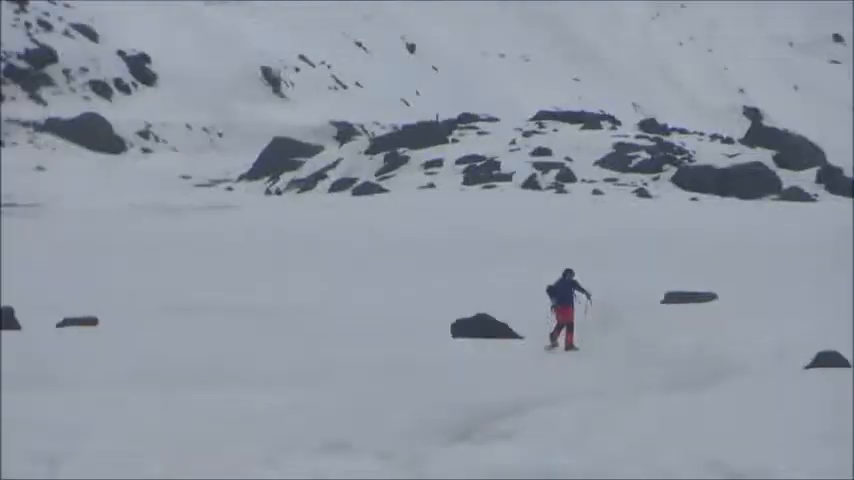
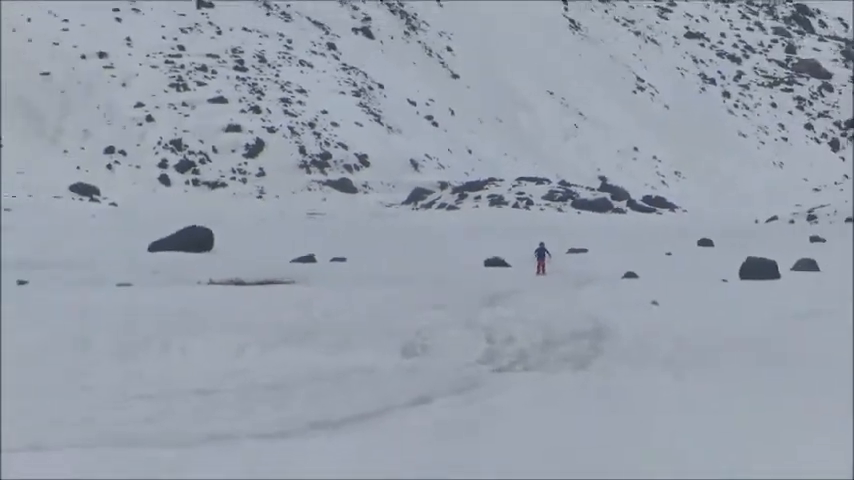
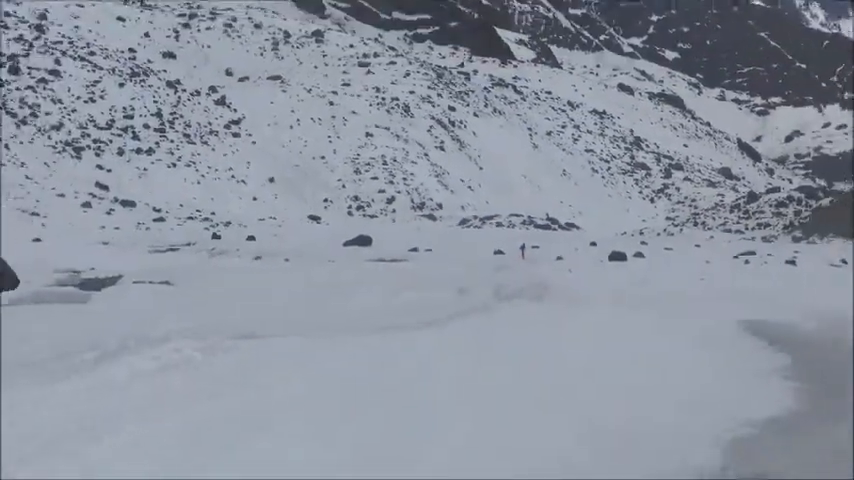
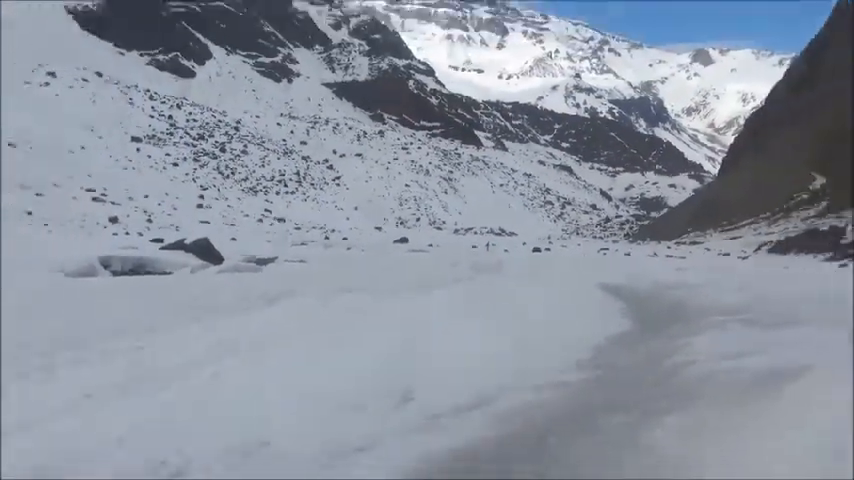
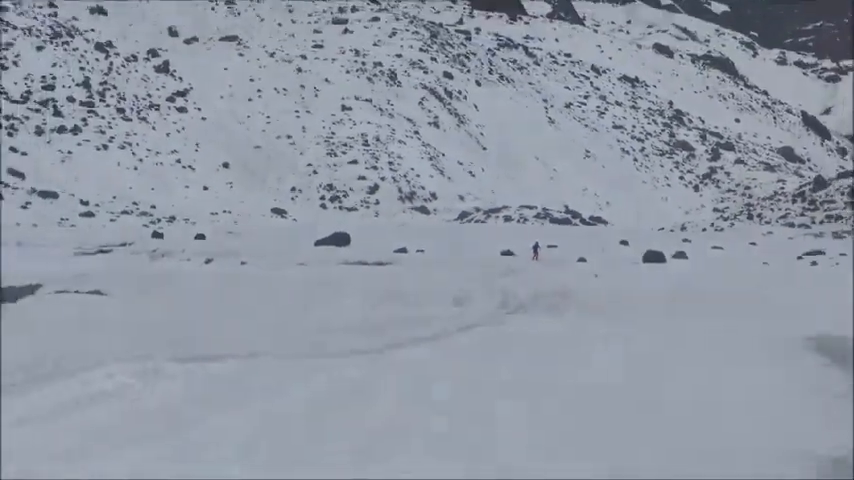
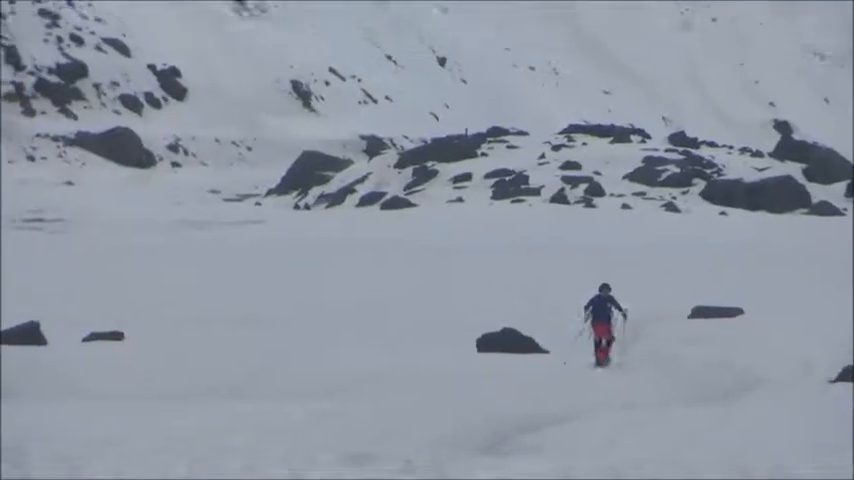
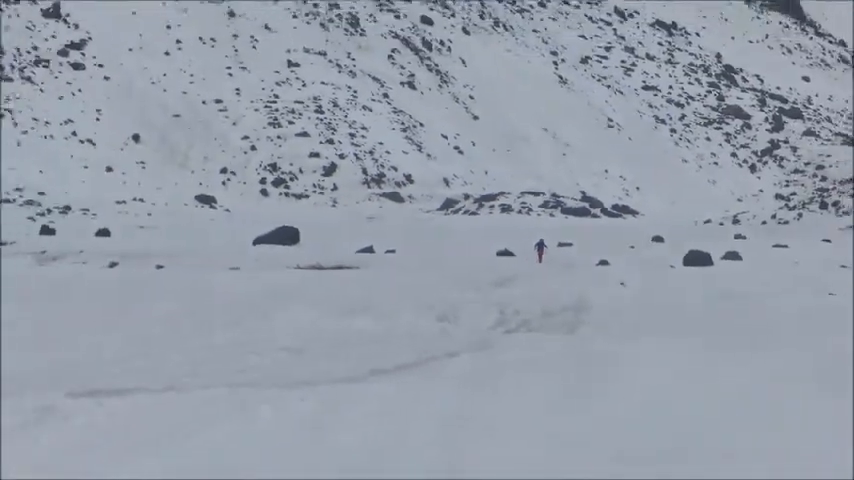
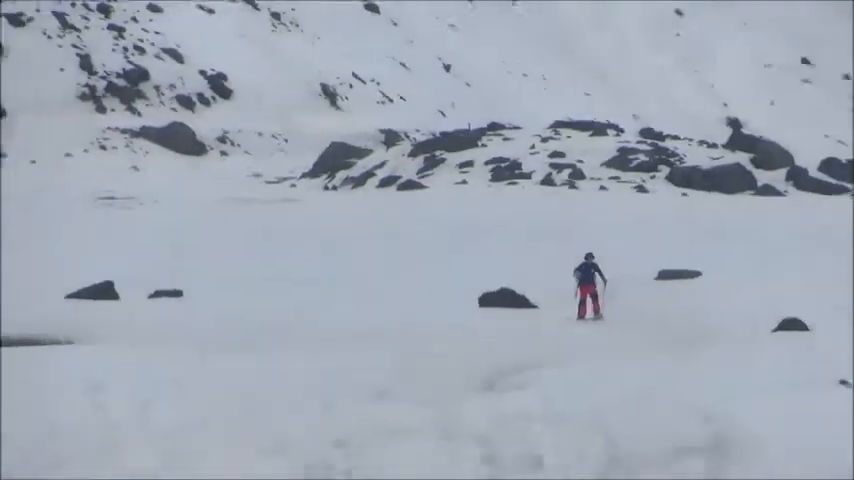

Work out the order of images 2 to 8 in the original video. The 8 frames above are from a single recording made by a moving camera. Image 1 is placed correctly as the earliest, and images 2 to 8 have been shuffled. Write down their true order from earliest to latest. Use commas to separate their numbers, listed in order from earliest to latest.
6, 8, 2, 7, 5, 3, 4
